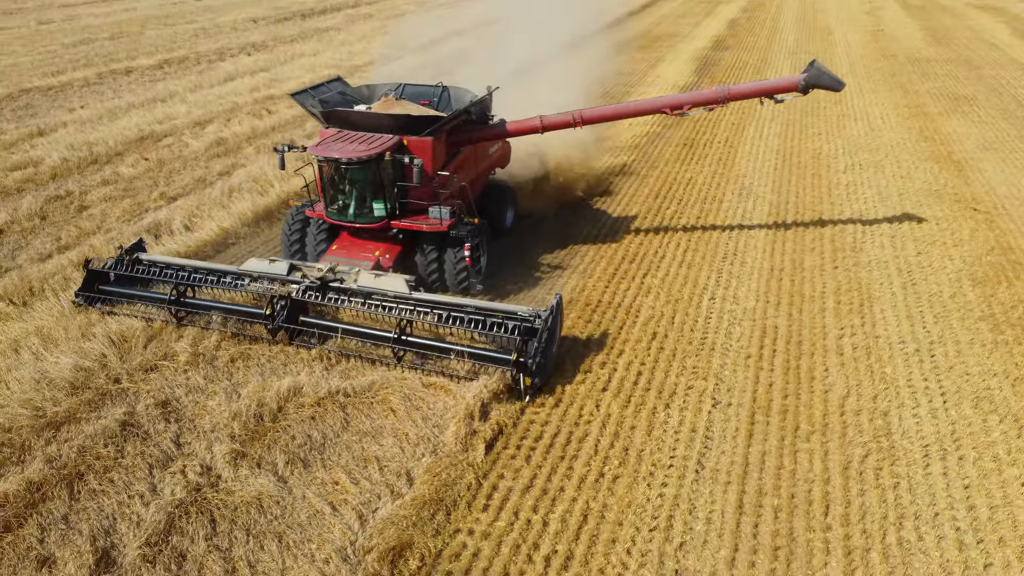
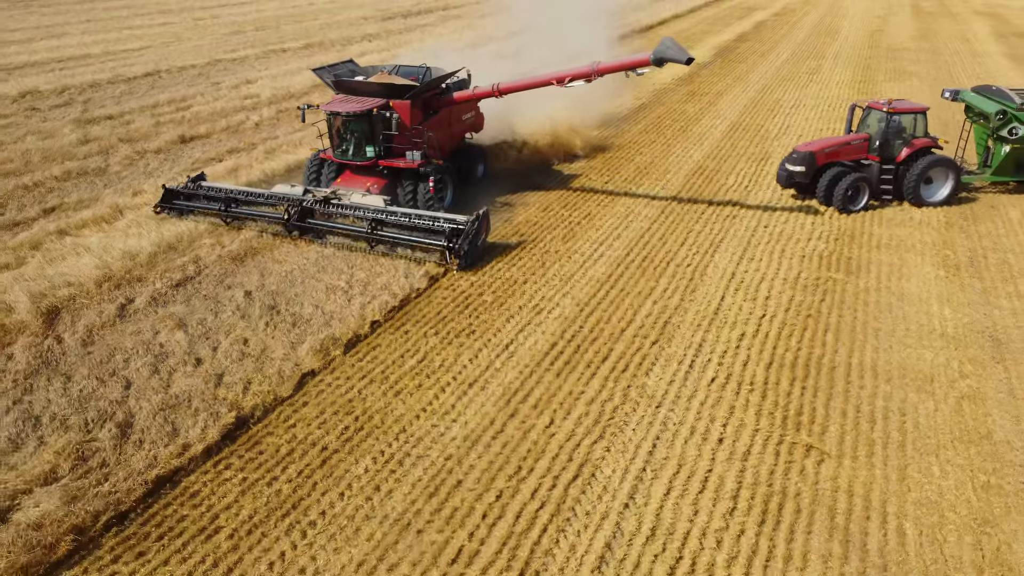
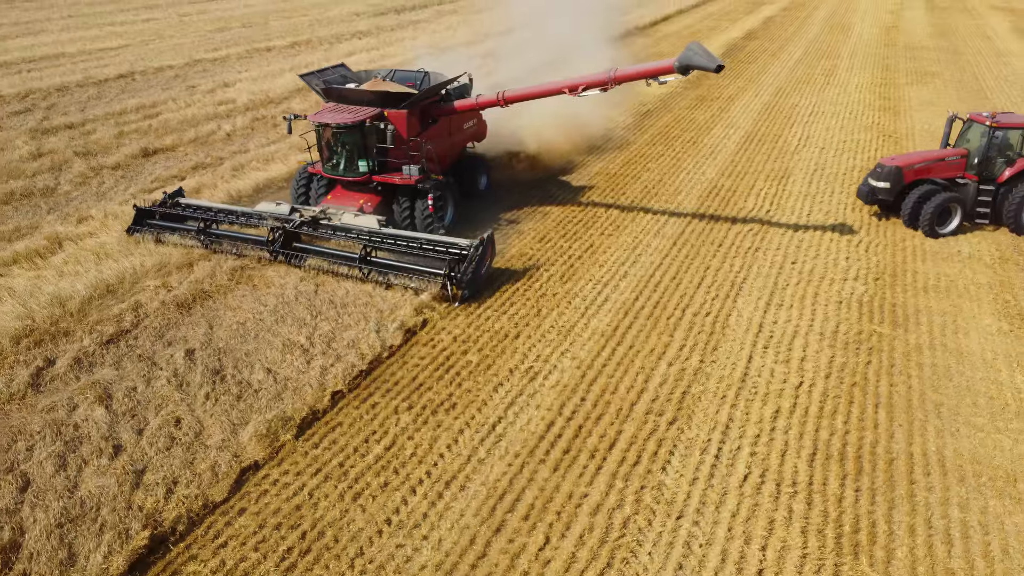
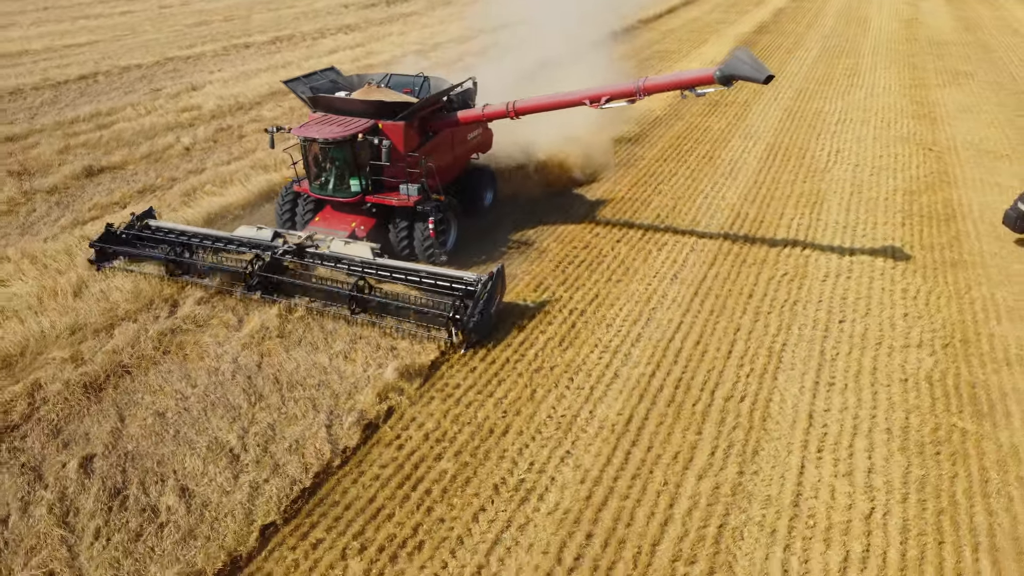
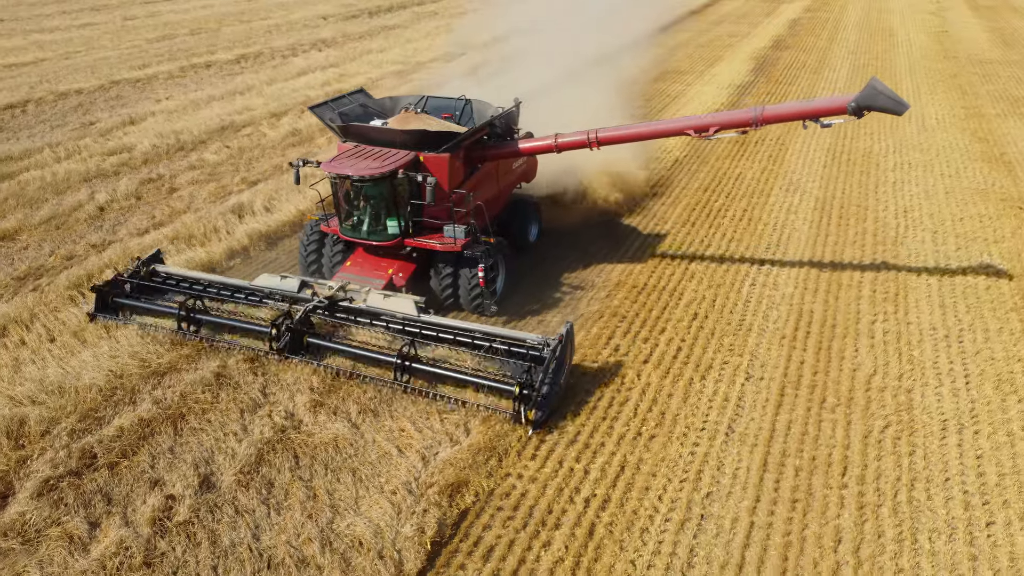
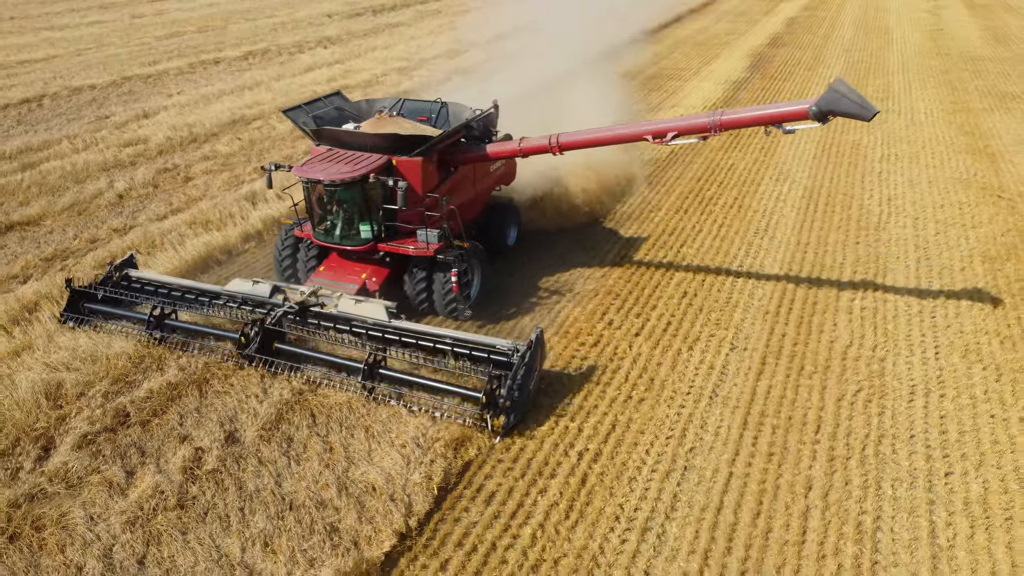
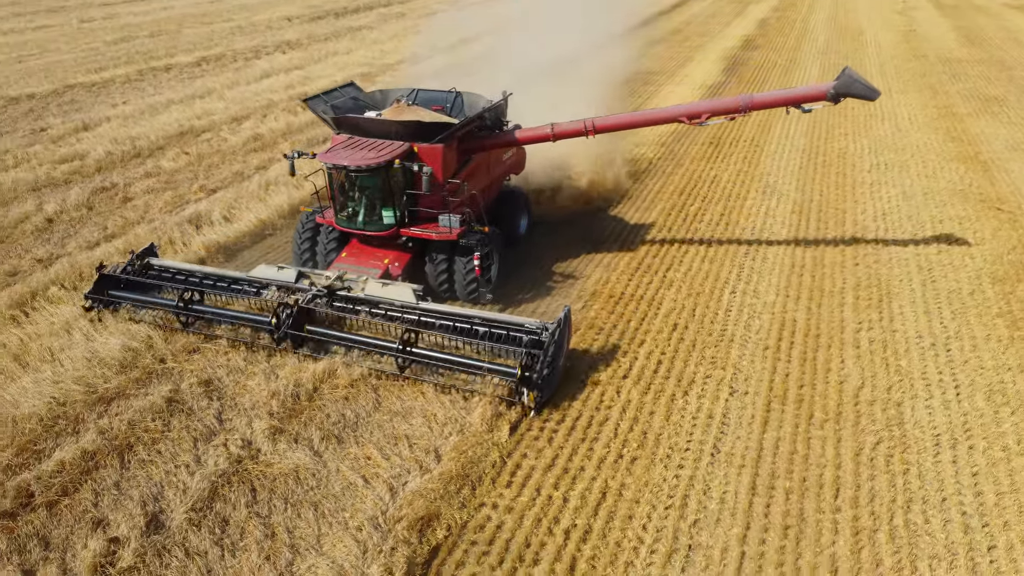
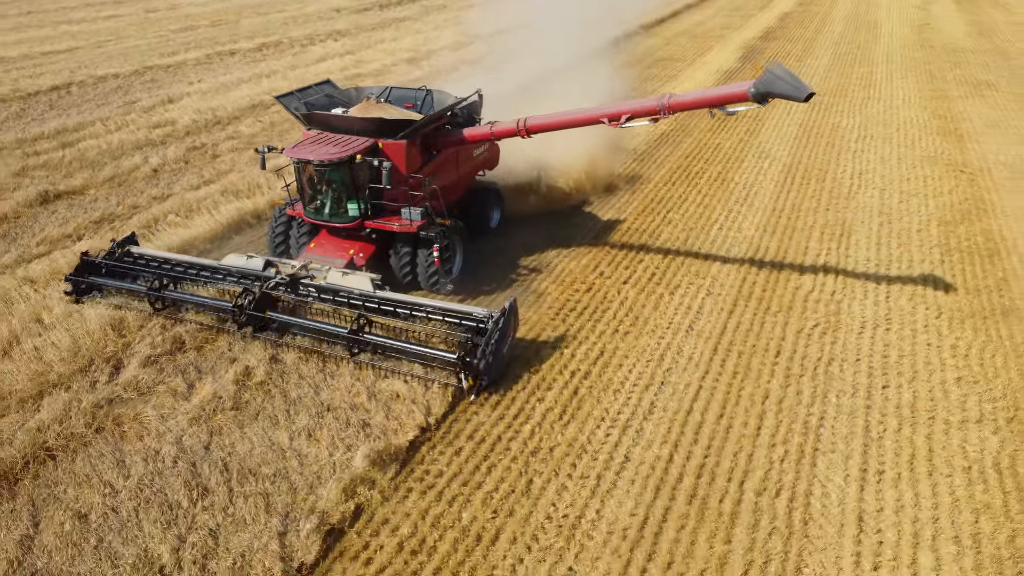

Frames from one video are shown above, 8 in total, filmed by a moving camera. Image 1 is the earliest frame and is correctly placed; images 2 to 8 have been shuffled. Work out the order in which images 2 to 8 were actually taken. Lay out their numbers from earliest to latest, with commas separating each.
7, 5, 6, 8, 4, 3, 2
